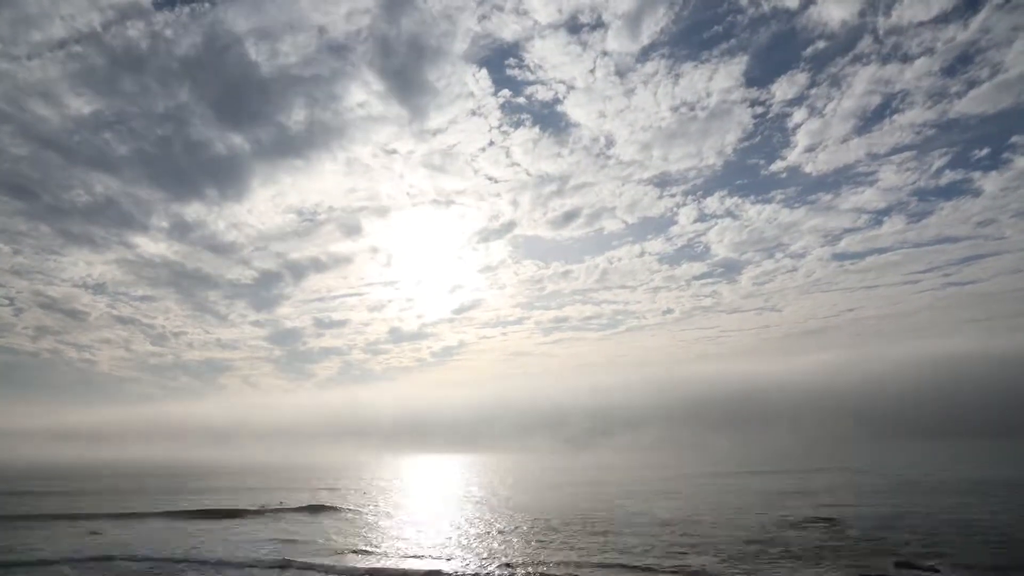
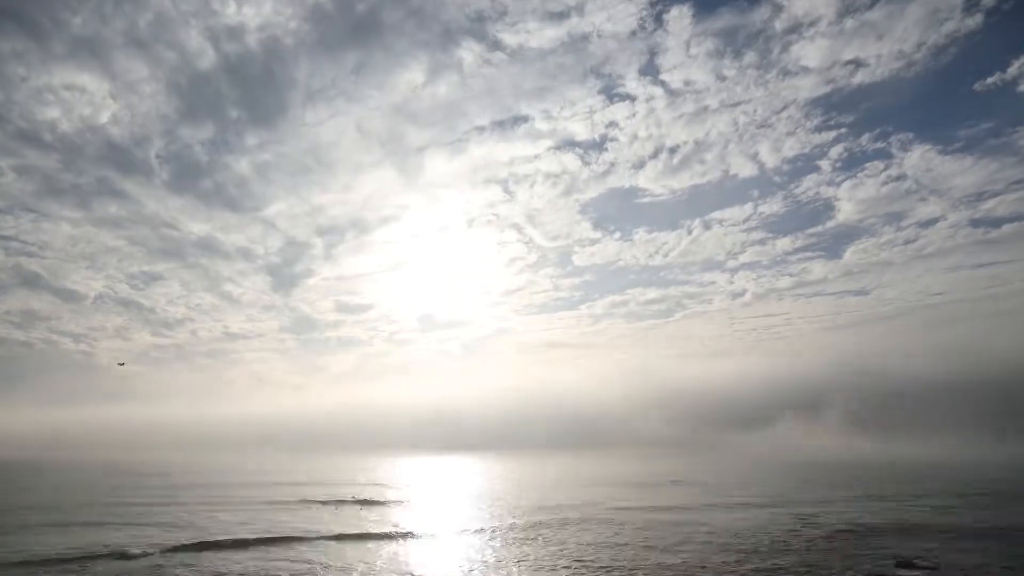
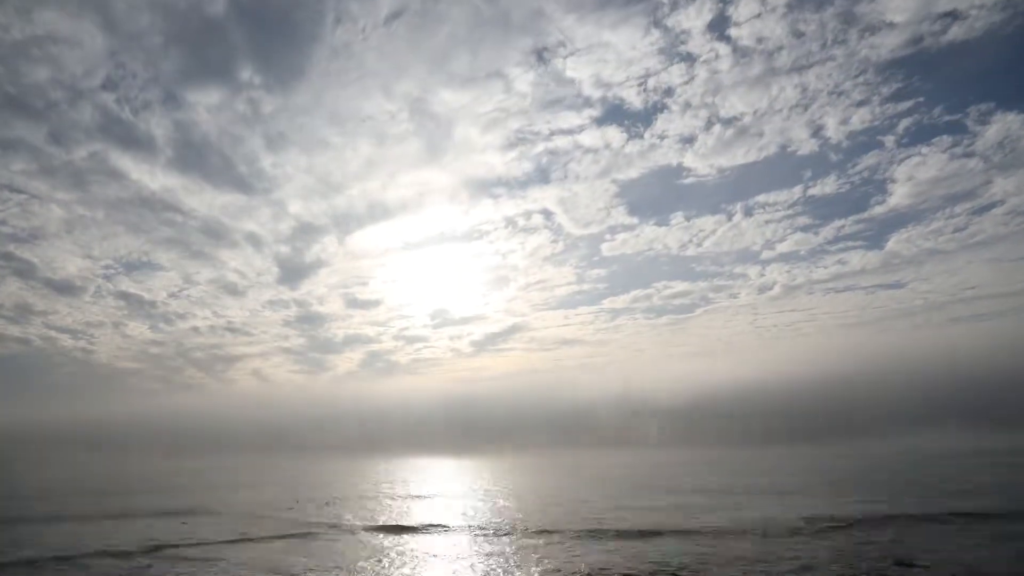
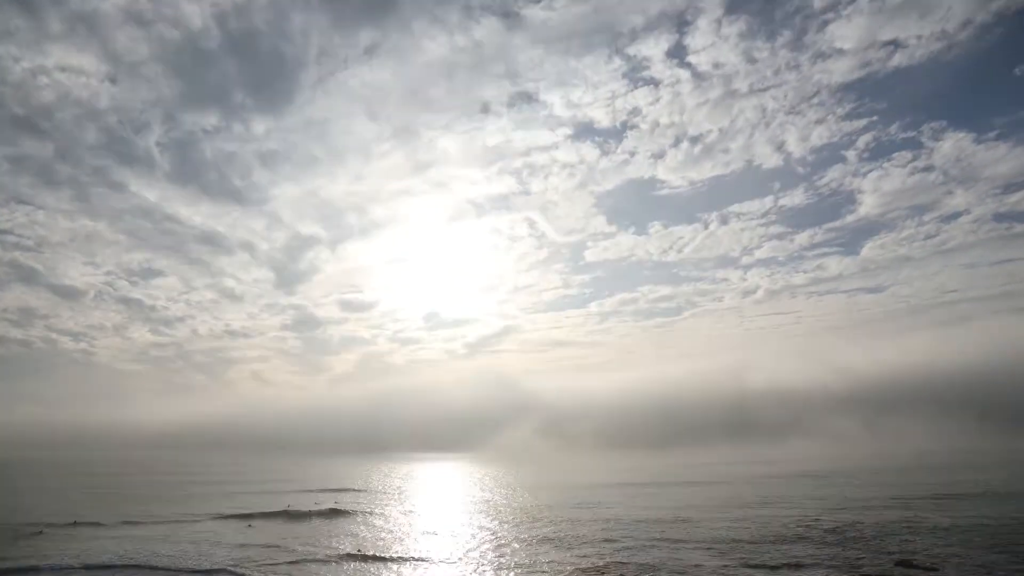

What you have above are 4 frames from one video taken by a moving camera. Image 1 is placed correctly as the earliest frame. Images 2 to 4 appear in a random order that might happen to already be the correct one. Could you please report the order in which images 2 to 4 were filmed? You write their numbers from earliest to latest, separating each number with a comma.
2, 4, 3
